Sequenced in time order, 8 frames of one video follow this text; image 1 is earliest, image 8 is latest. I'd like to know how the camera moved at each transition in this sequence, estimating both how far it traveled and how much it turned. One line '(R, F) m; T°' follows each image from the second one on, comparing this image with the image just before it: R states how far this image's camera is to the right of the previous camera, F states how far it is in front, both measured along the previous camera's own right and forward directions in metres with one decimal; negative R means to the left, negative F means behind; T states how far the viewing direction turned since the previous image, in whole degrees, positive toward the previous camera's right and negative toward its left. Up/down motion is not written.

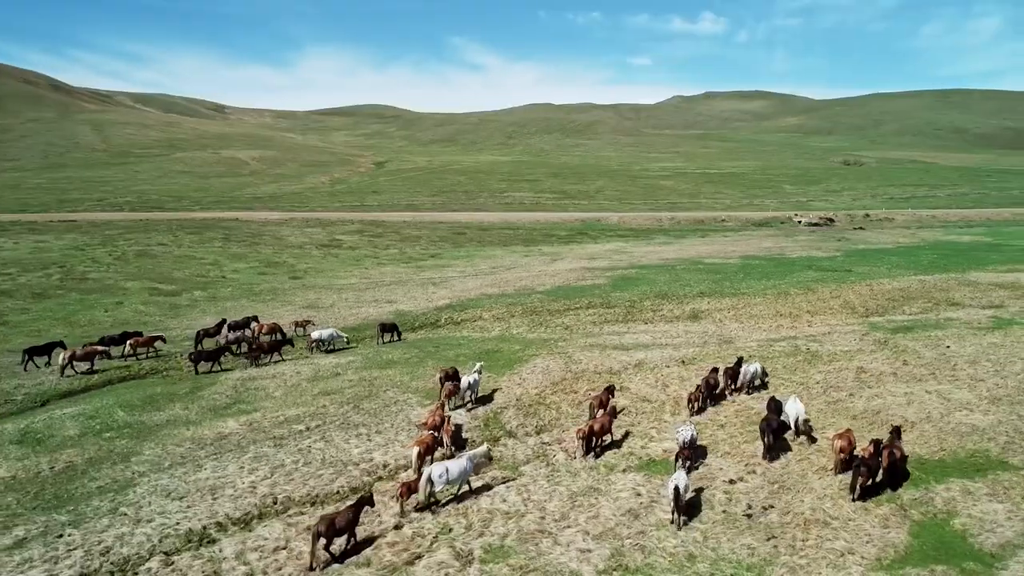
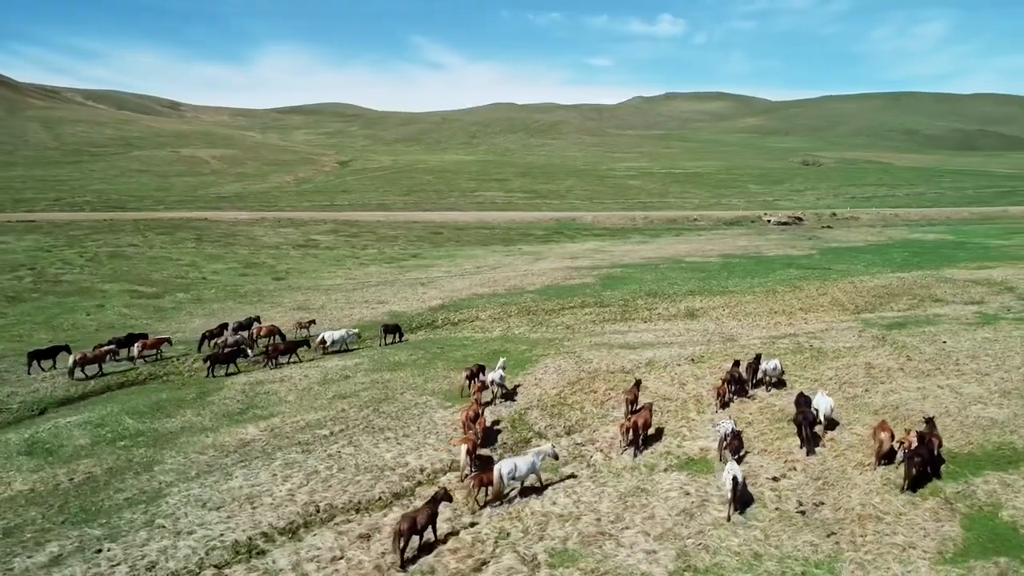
(-1.8, +0.3) m; +3°
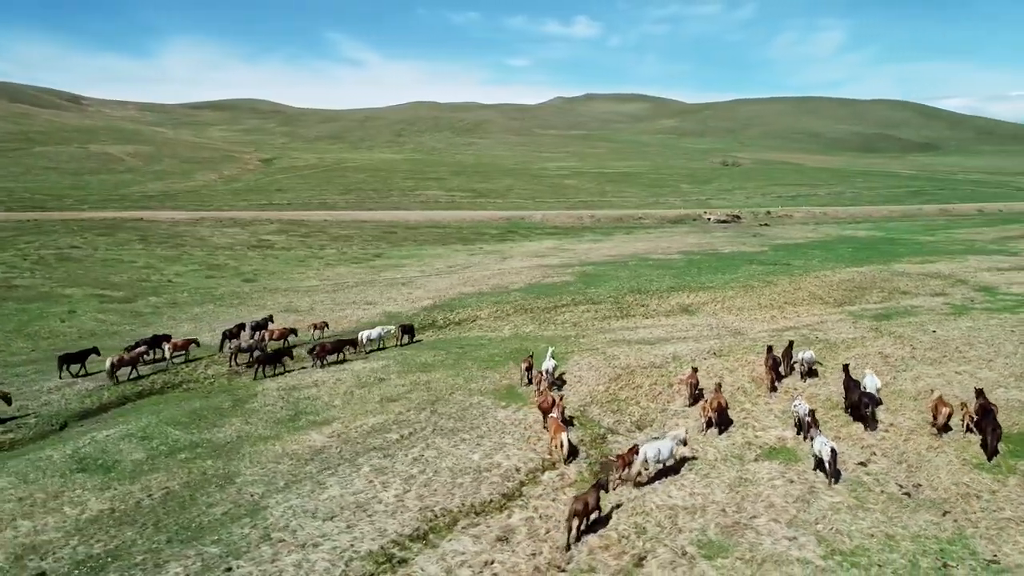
(-3.9, +0.3) m; +6°
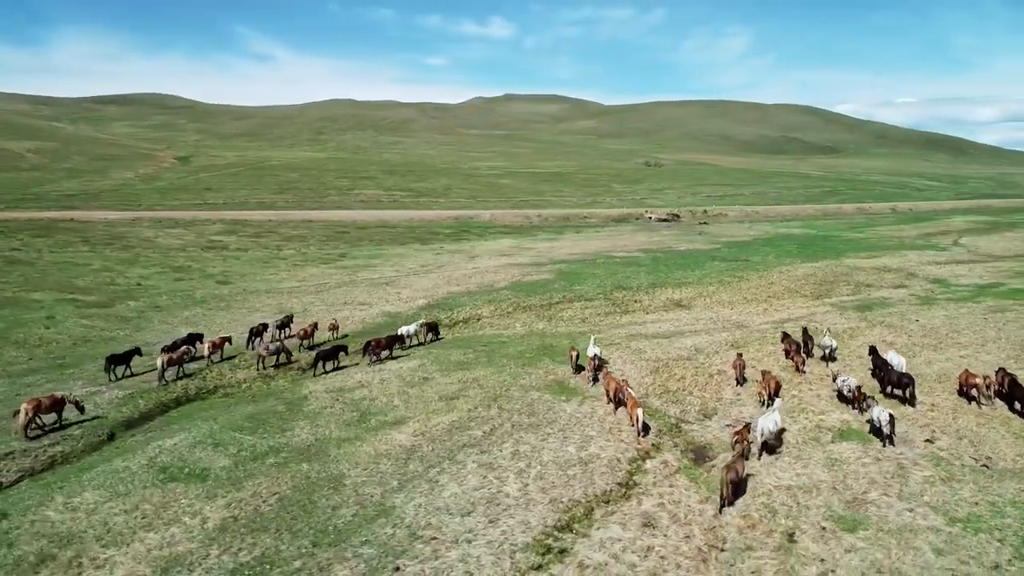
(-4.2, -0.1) m; +7°
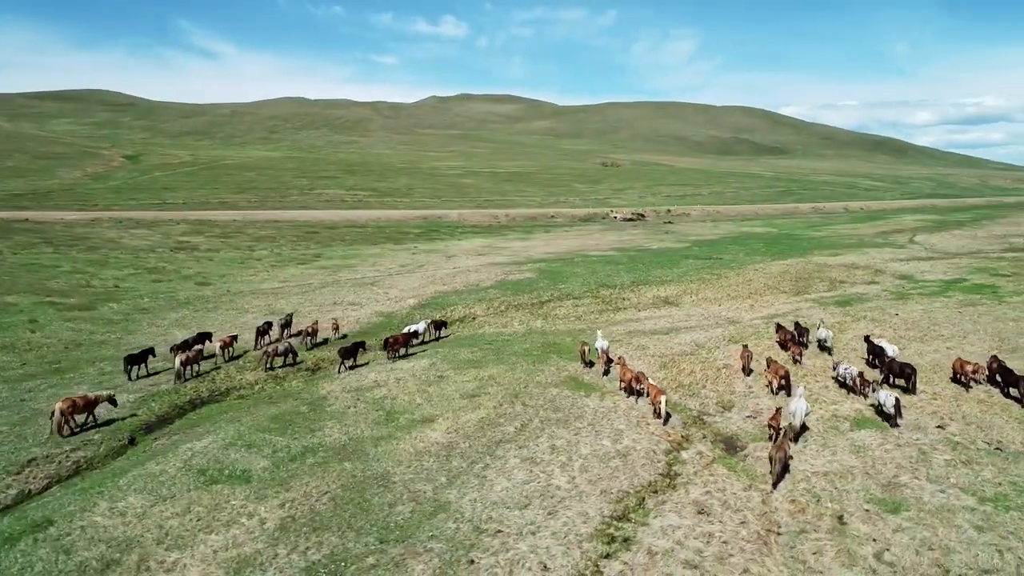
(-2.0, -0.2) m; +4°
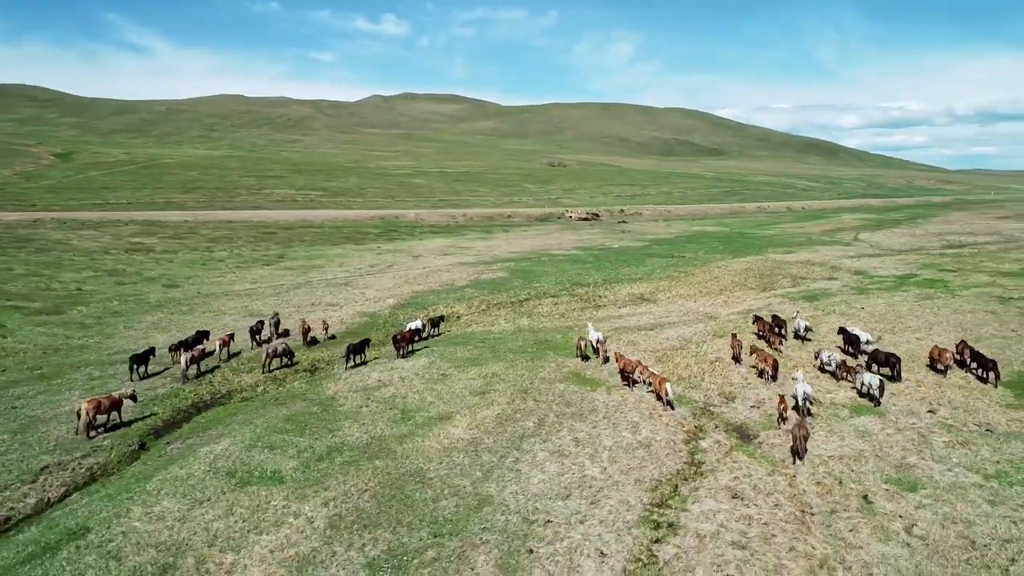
(-2.0, -0.2) m; +5°
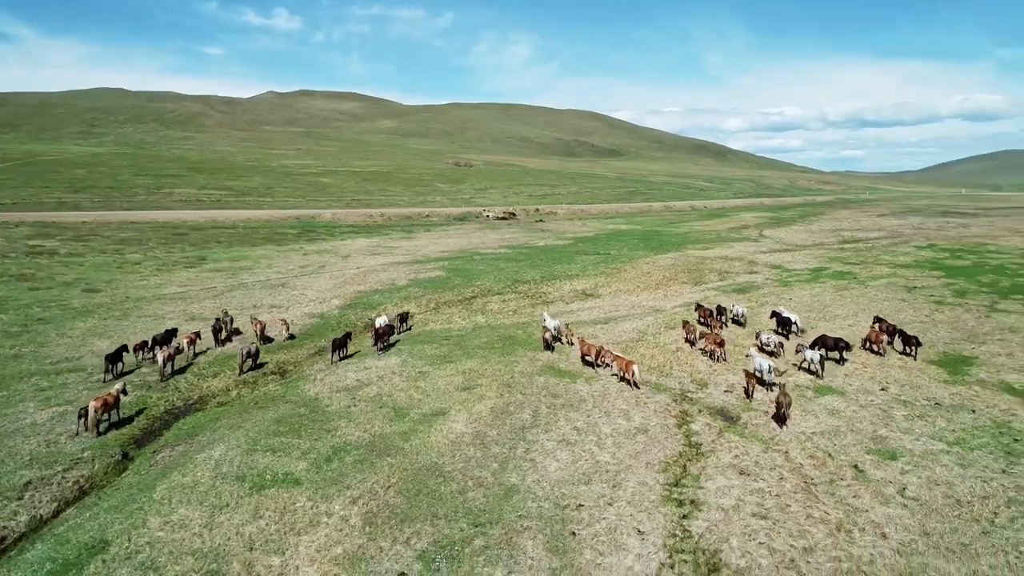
(-2.5, -0.2) m; +8°
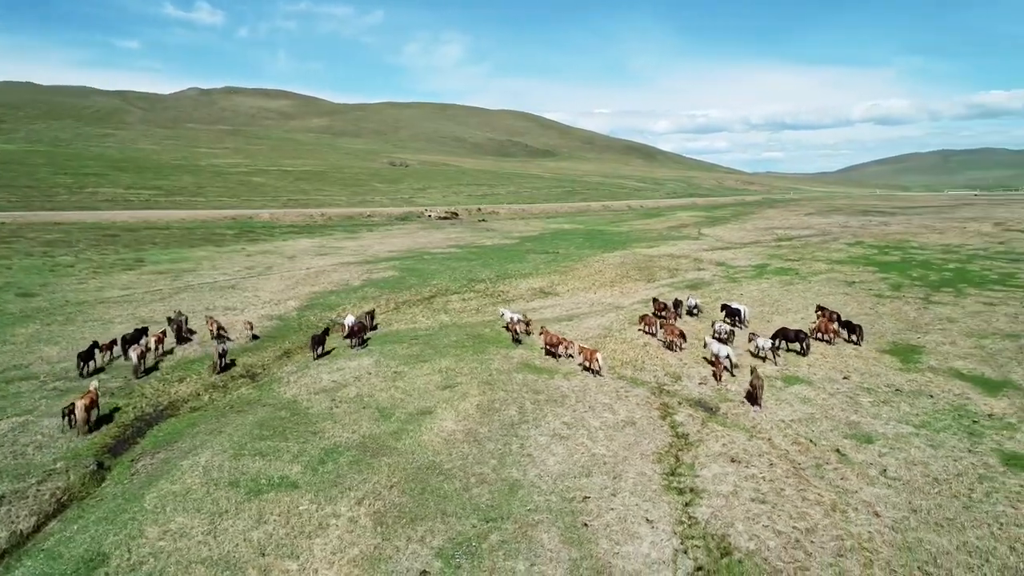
(-1.4, 0.0) m; +5°
